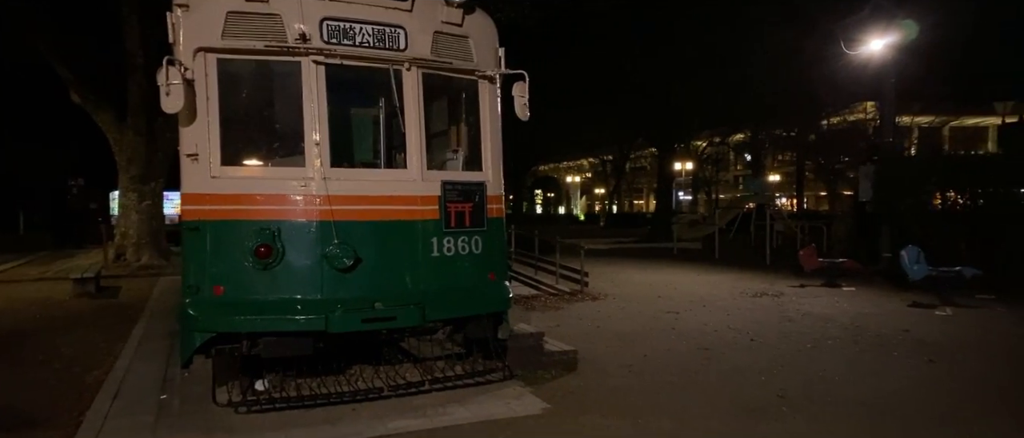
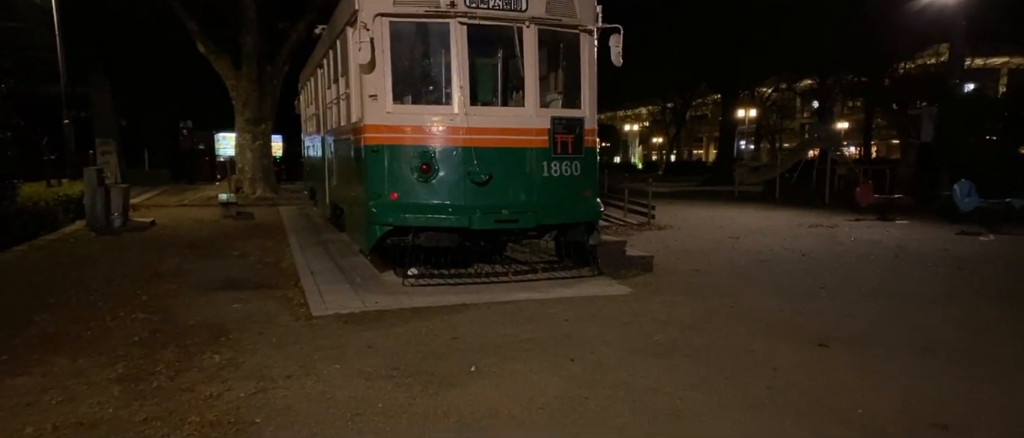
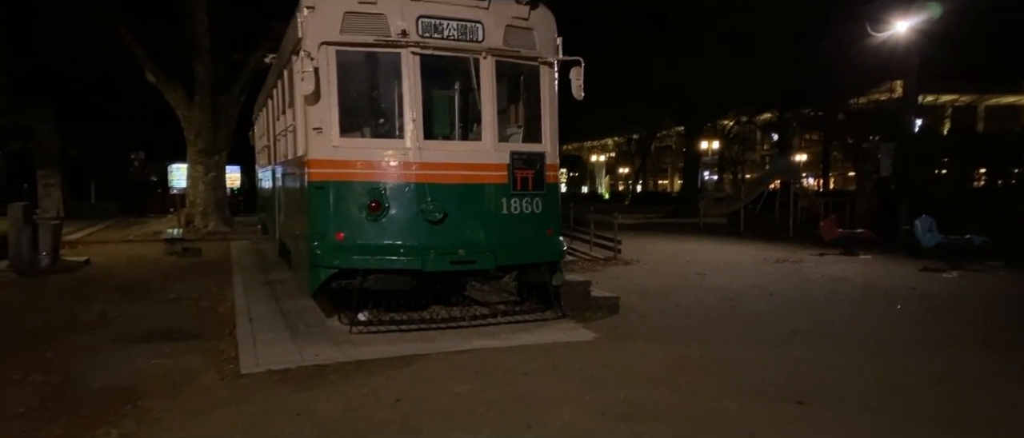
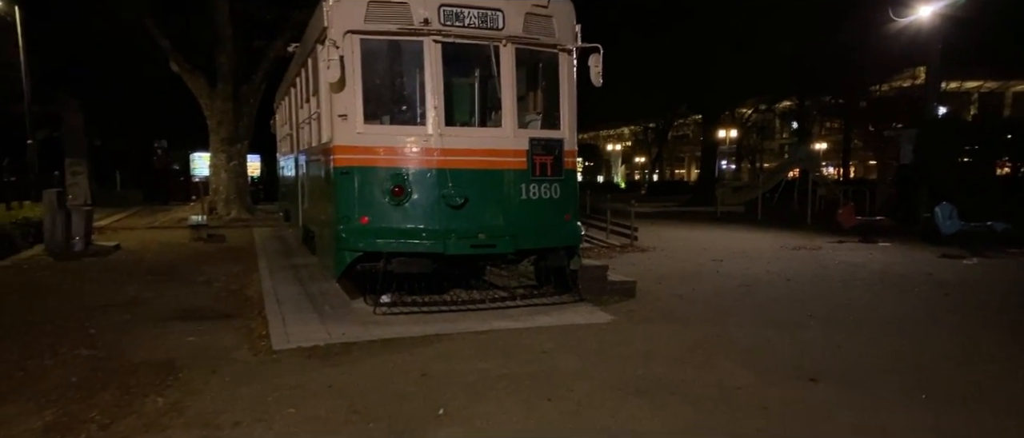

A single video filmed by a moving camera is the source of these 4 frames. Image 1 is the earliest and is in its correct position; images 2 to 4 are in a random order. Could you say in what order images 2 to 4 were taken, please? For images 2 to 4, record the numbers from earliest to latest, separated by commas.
3, 4, 2
